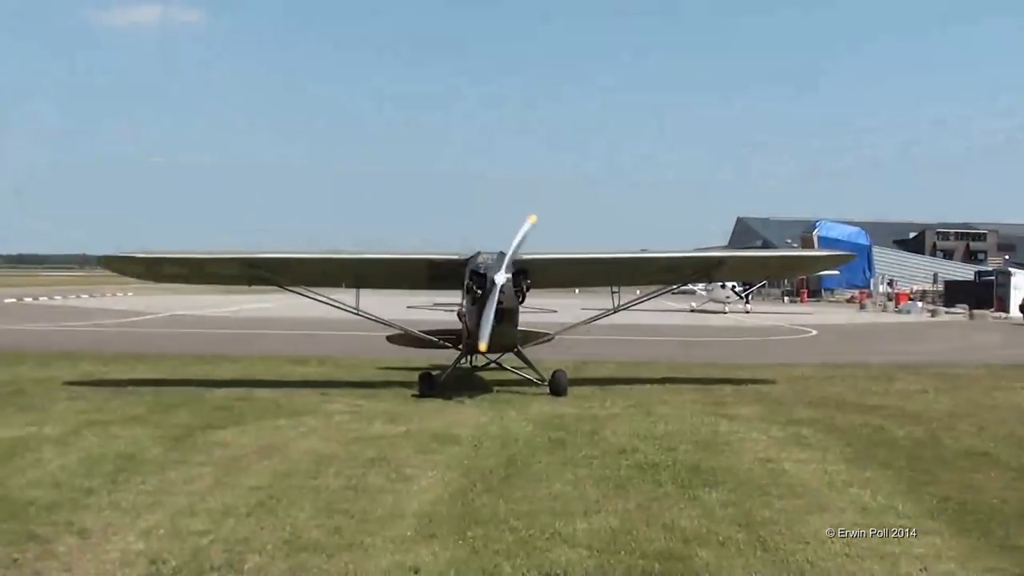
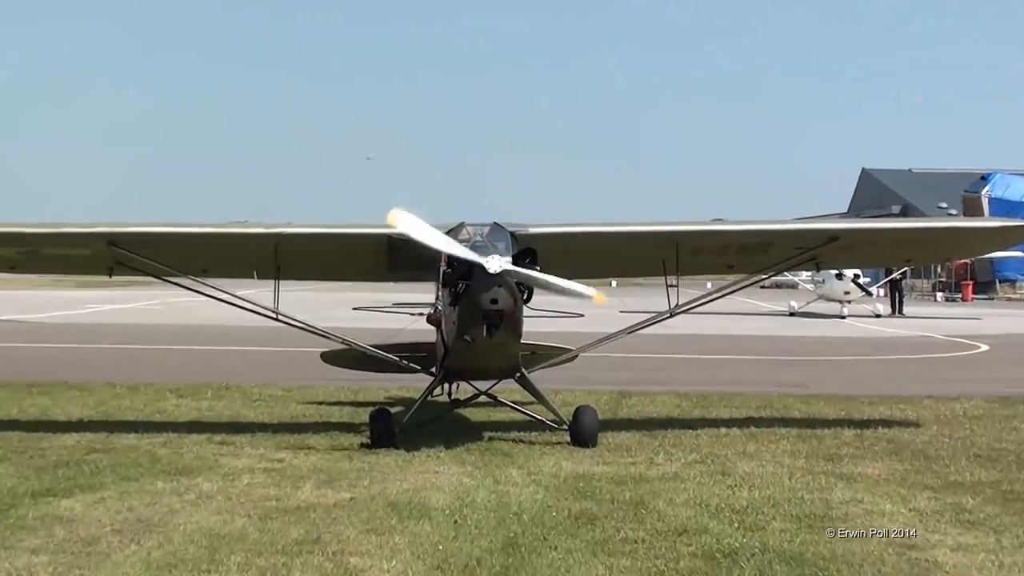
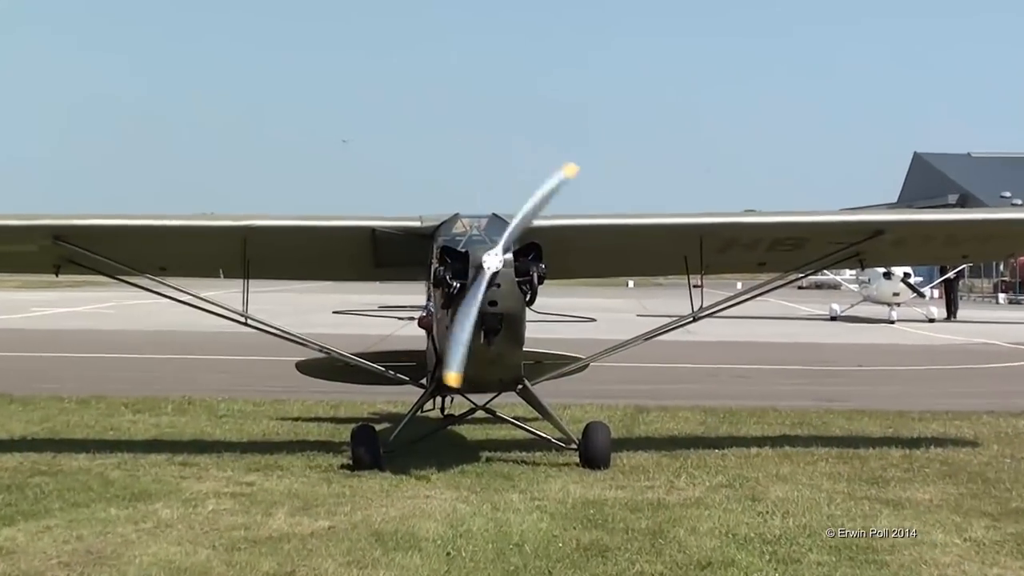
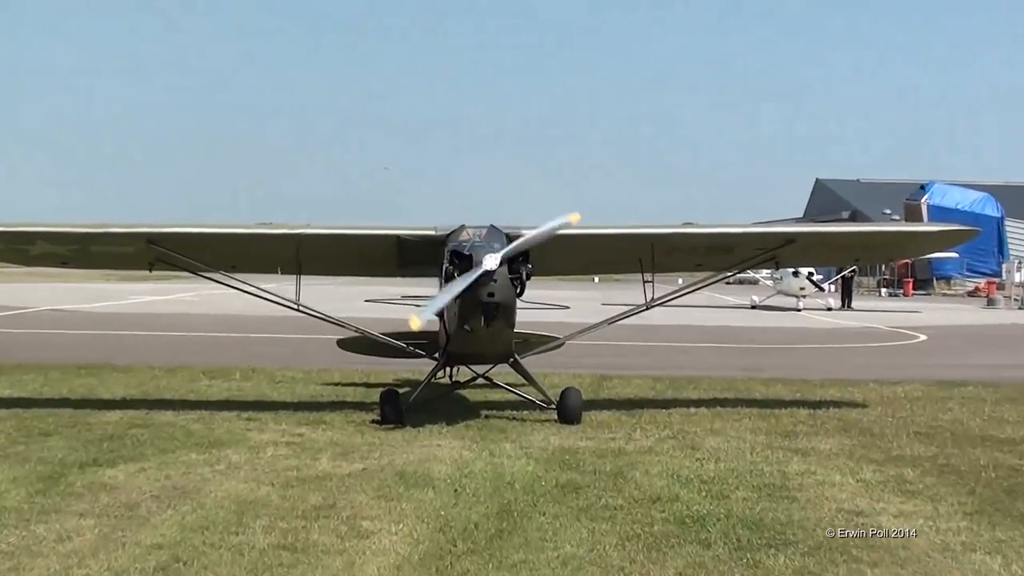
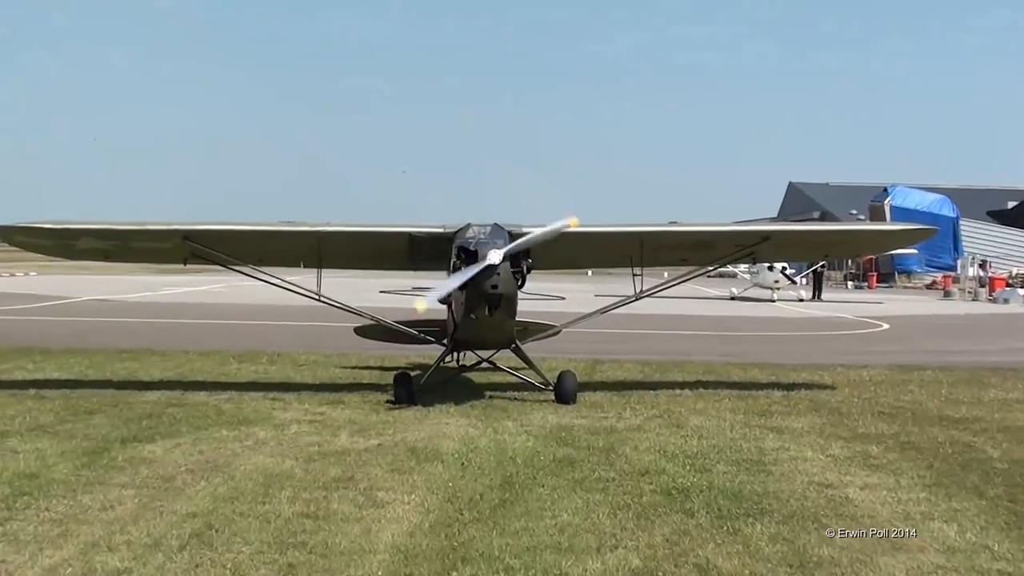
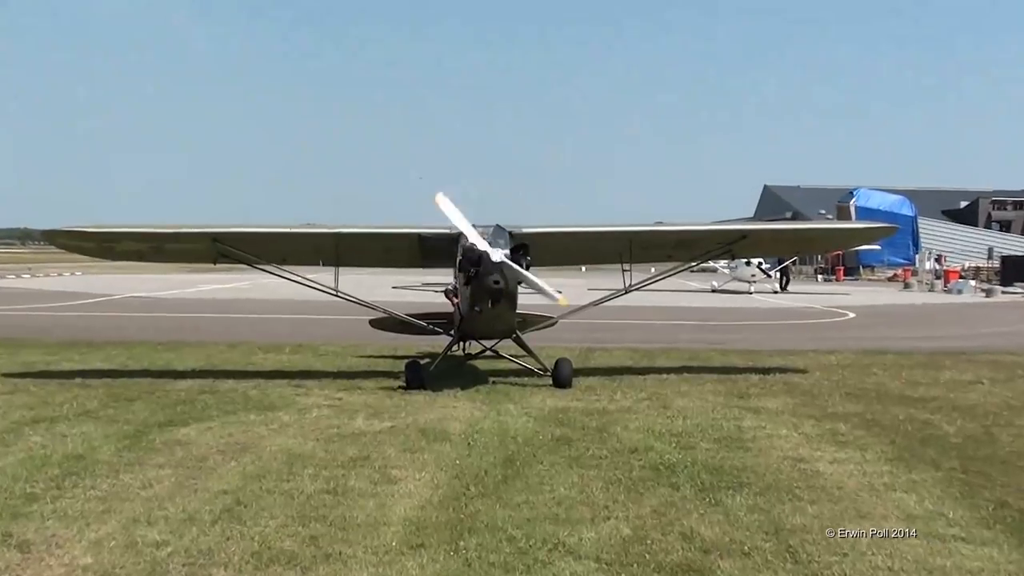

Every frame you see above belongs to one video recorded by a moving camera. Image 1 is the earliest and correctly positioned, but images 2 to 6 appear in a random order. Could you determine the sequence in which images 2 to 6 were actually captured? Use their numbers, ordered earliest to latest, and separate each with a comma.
6, 5, 4, 2, 3
